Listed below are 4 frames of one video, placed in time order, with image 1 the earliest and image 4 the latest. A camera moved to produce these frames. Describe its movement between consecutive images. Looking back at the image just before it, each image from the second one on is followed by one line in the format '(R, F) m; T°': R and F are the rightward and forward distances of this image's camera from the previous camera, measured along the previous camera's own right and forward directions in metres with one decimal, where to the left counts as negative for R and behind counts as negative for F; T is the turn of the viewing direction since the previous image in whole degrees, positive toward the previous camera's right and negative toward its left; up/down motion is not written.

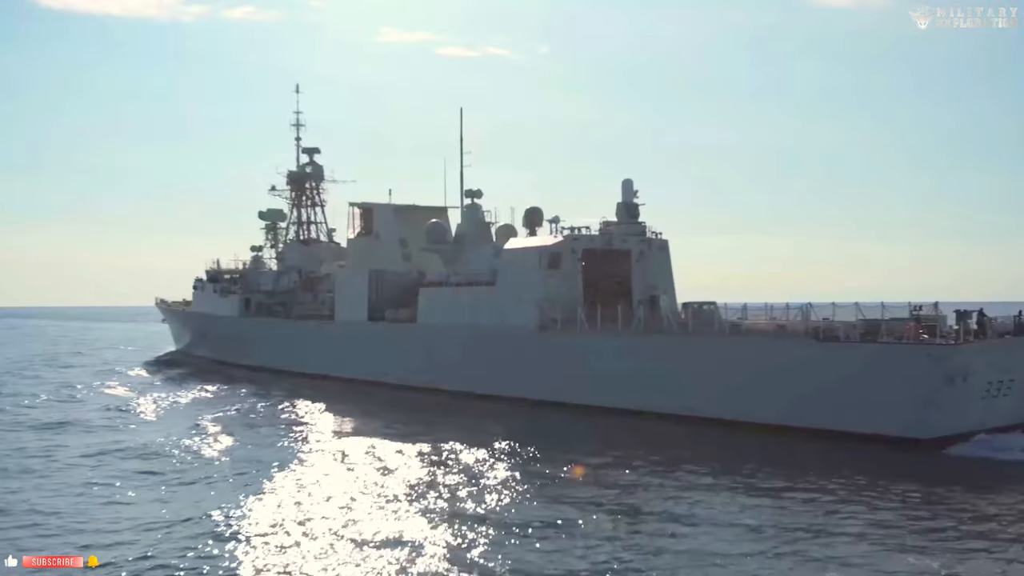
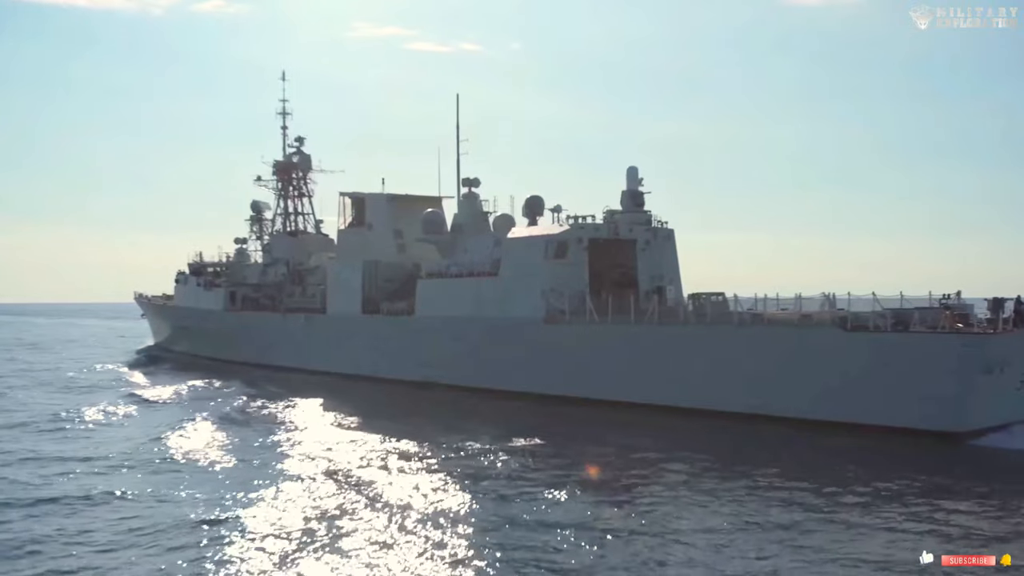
(-0.6, +0.7) m; +2°
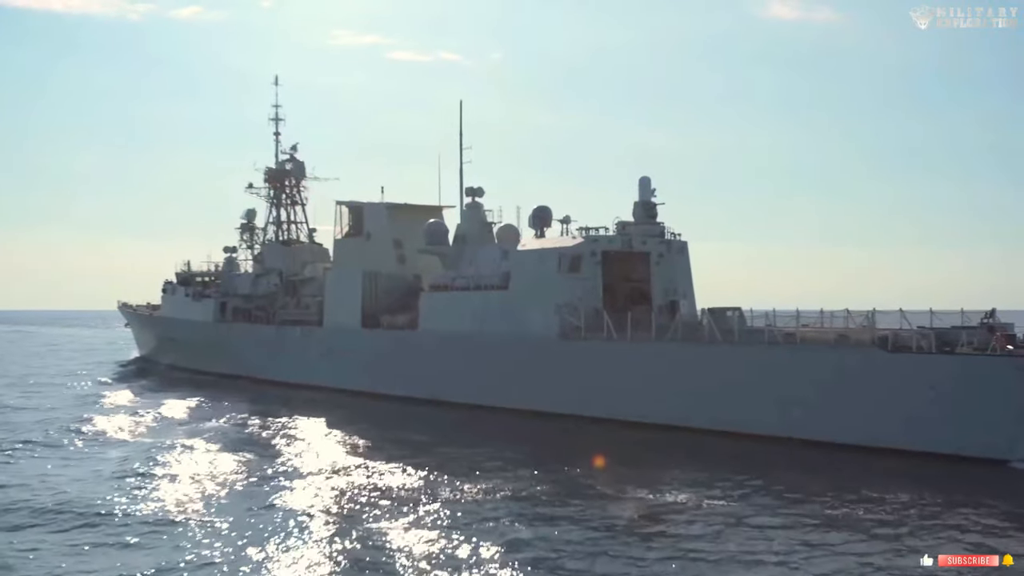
(-0.6, +0.7) m; +1°
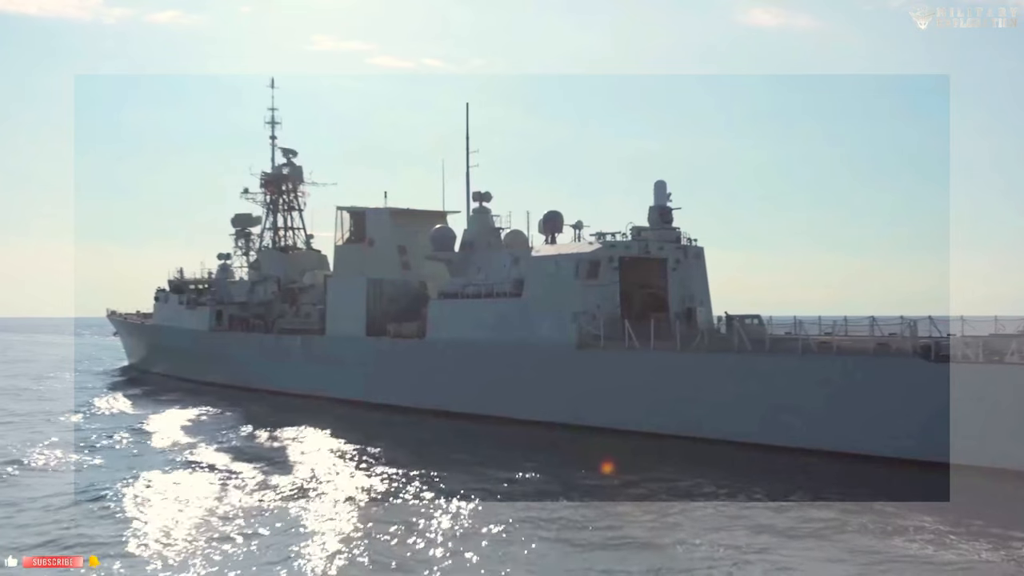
(-0.6, +0.6) m; +1°
